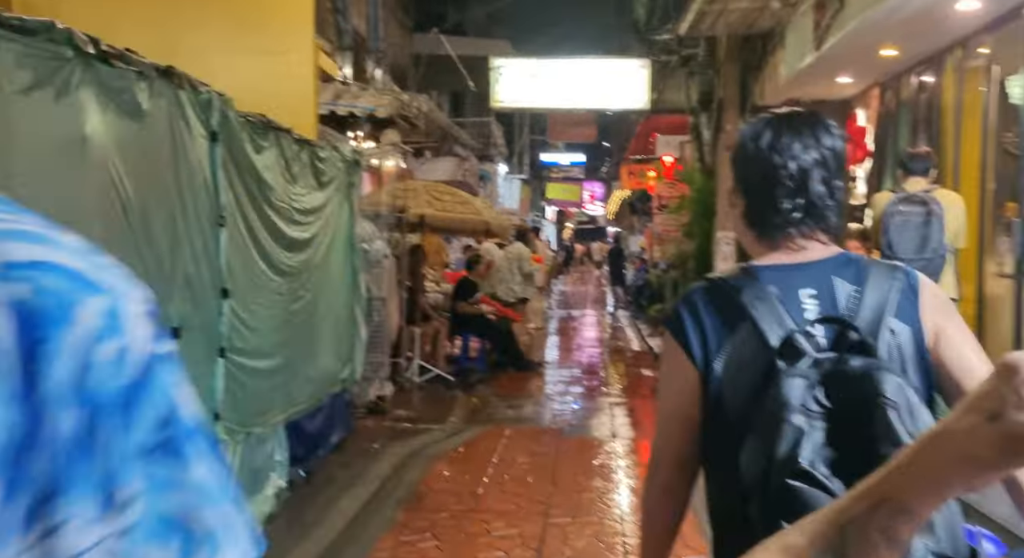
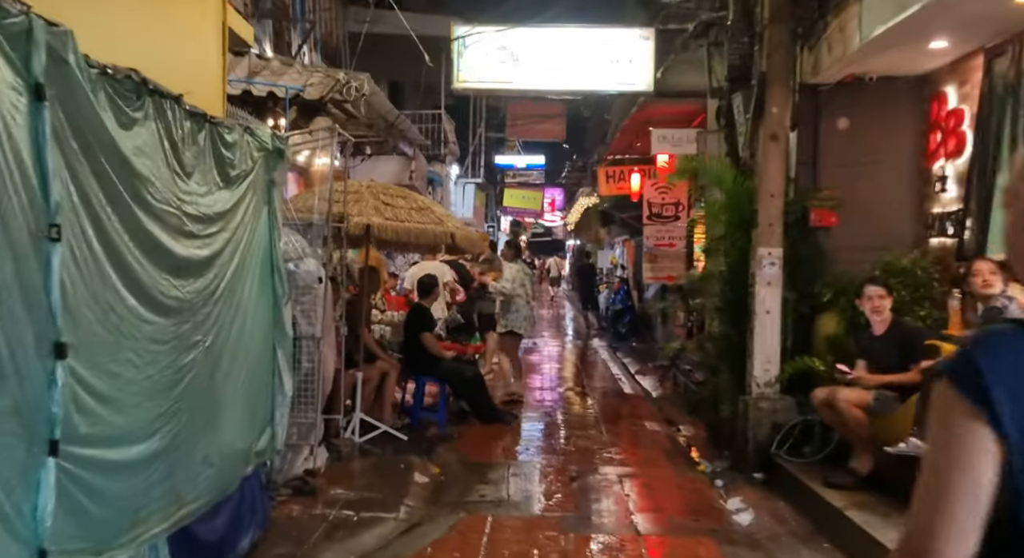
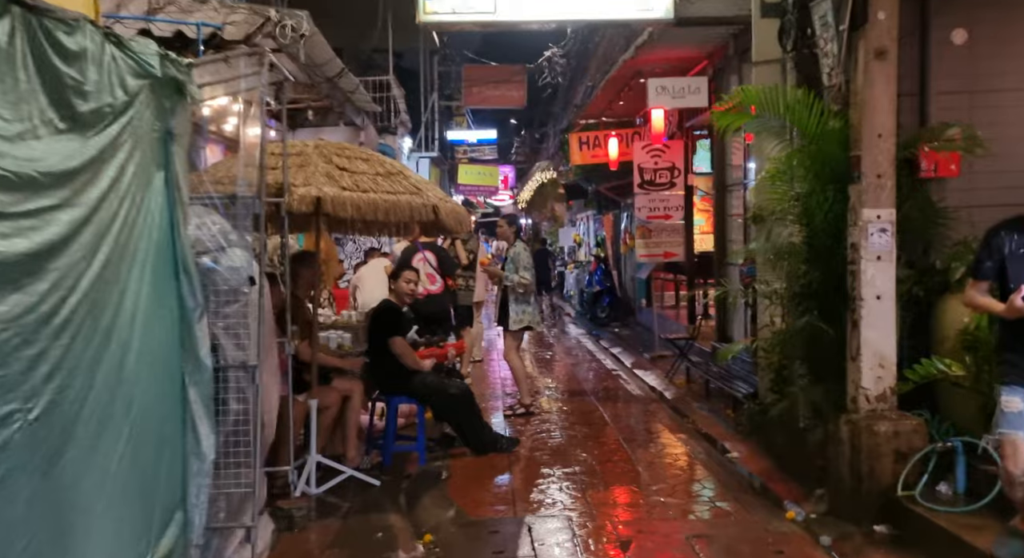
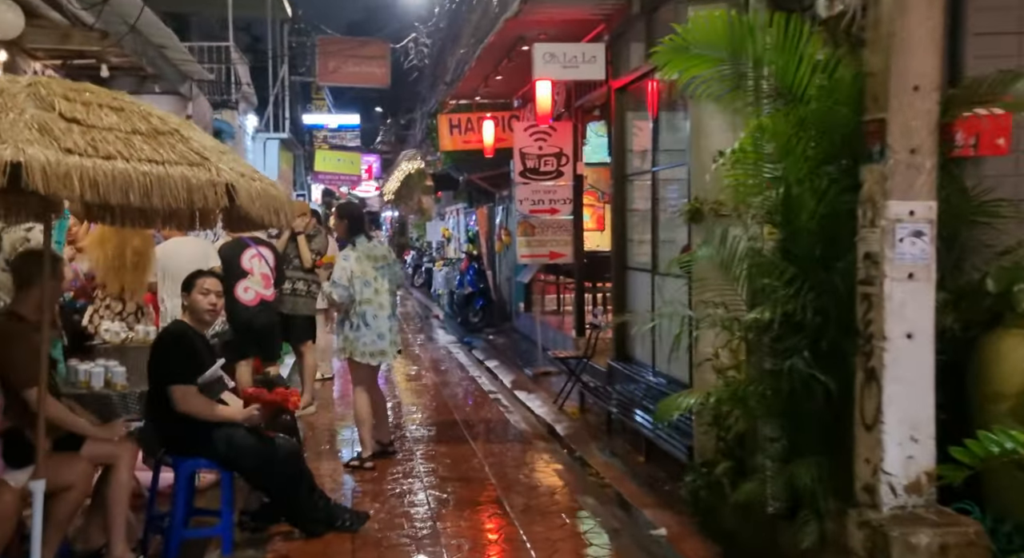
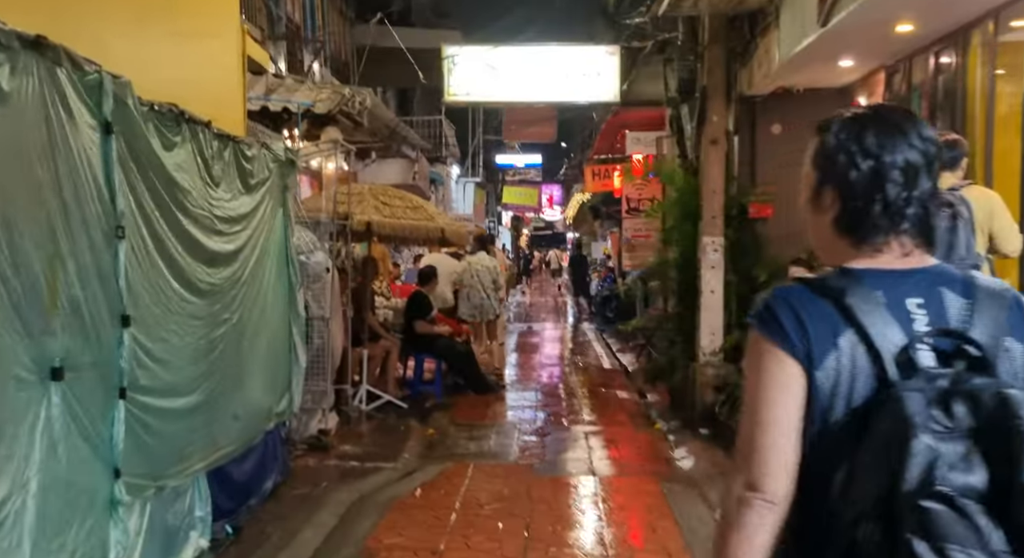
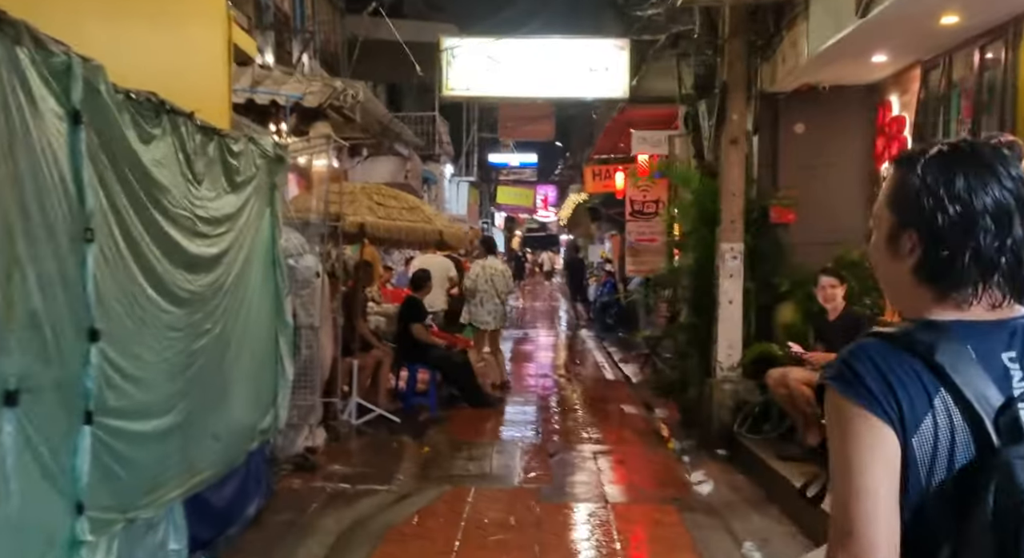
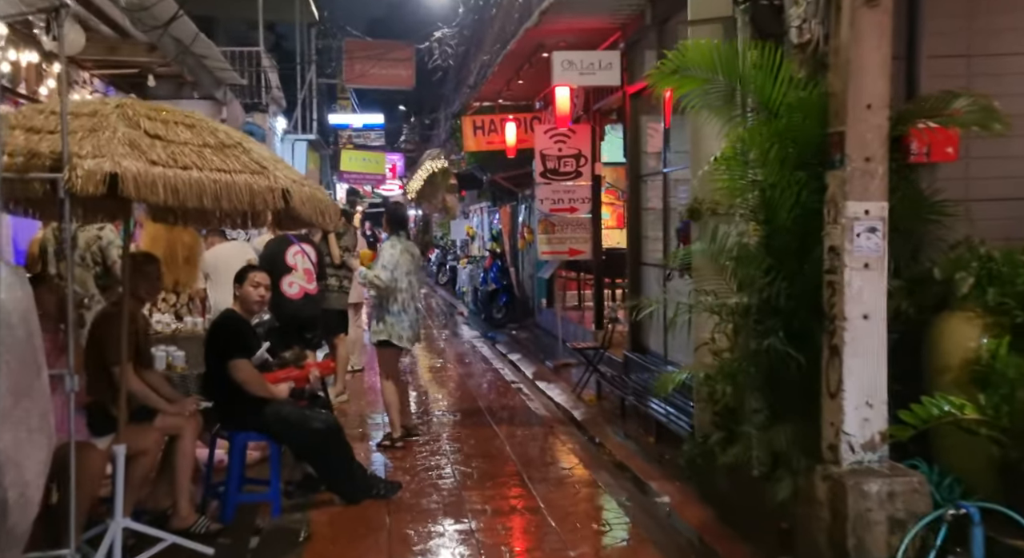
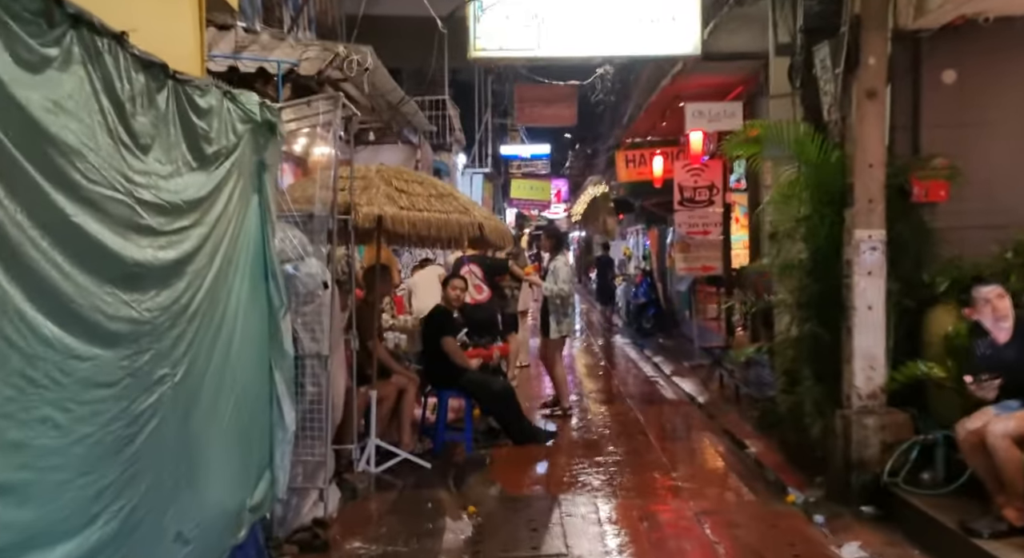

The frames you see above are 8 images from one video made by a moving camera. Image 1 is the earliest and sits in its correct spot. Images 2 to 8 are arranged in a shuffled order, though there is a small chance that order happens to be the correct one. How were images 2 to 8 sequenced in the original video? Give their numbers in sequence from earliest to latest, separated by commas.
5, 6, 2, 8, 3, 7, 4
